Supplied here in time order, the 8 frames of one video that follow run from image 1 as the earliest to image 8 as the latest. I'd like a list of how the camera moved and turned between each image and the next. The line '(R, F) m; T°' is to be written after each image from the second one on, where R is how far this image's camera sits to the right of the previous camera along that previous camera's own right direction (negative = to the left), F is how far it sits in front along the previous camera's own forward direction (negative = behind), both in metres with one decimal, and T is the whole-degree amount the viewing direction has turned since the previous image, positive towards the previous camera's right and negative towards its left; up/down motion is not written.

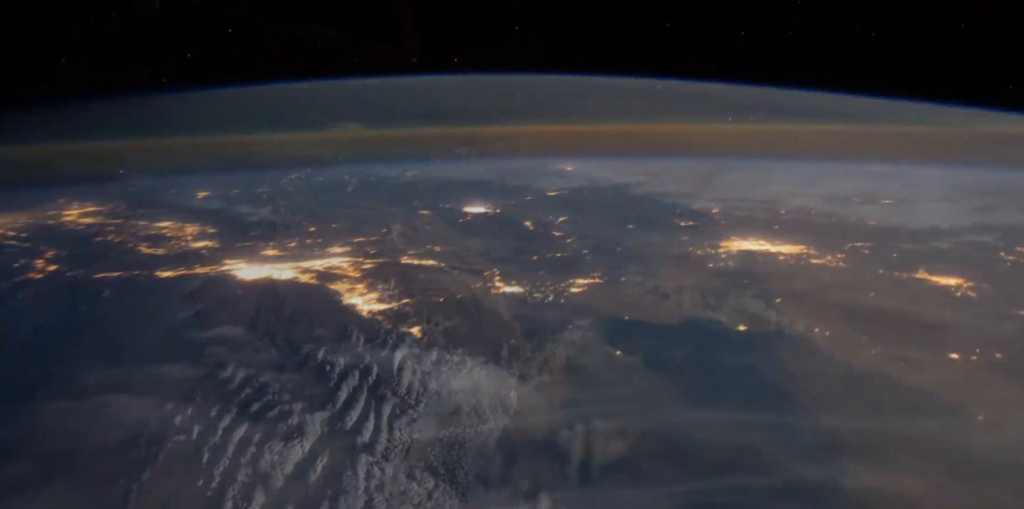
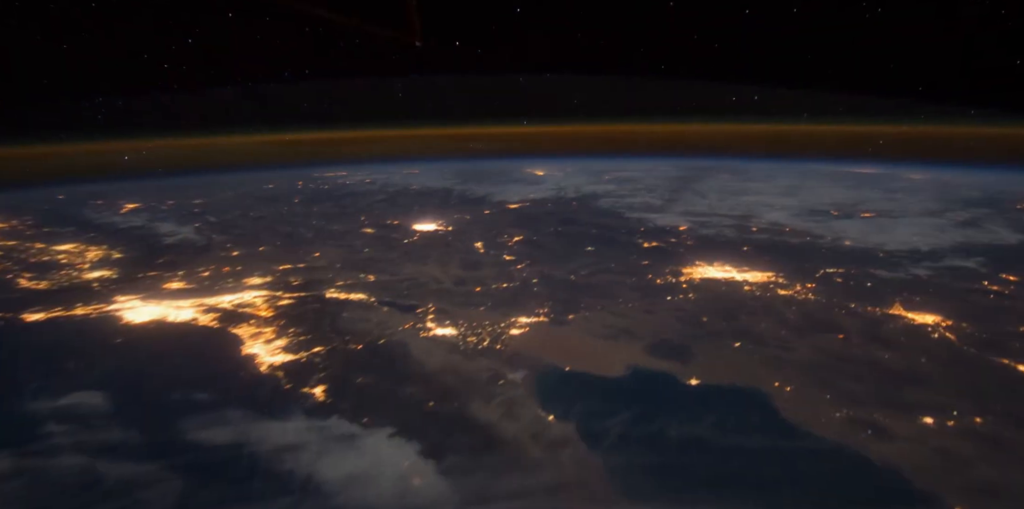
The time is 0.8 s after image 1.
(+0.2, +0.3) m; +1°
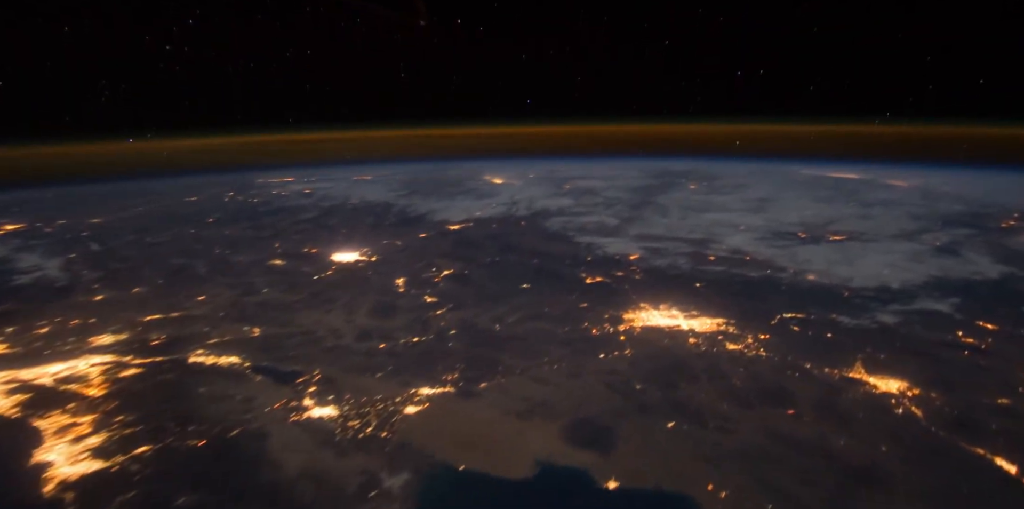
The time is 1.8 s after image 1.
(+0.3, +0.4) m; +2°
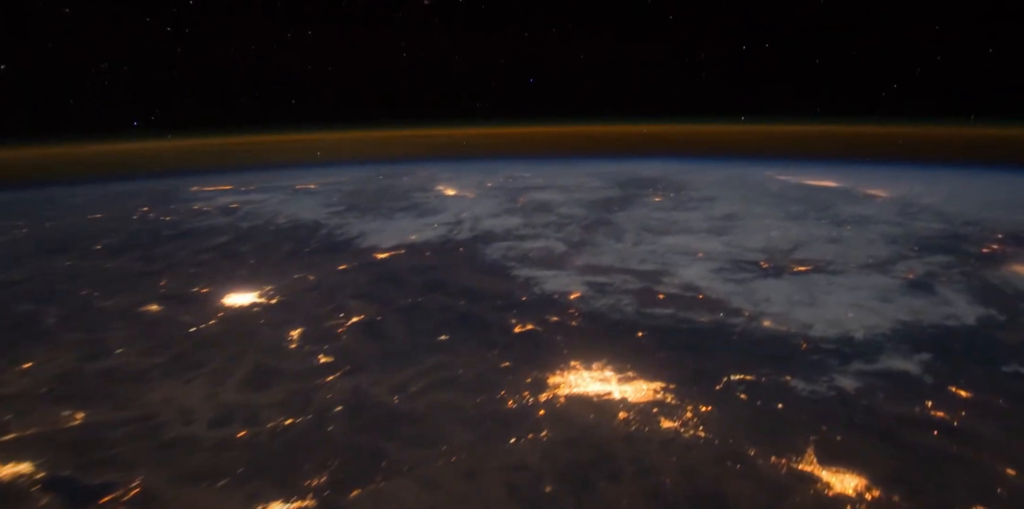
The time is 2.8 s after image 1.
(+0.3, +0.4) m; +2°
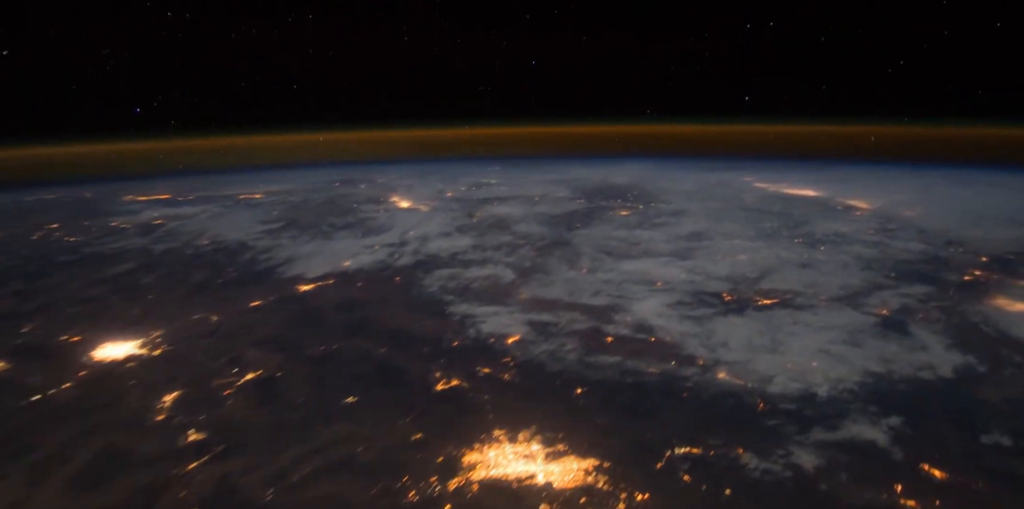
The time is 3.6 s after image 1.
(+0.2, +0.3) m; +2°
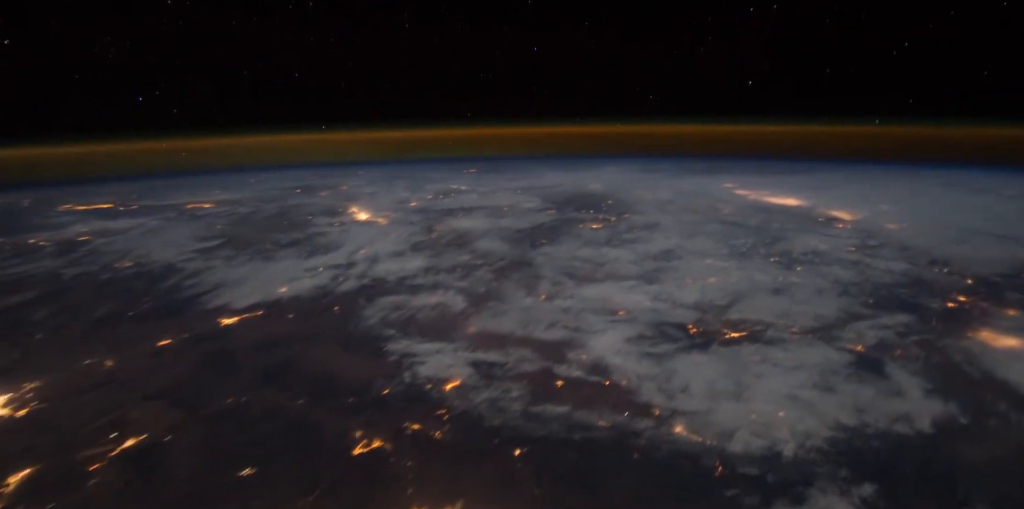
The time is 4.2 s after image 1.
(+0.2, +0.3) m; +1°
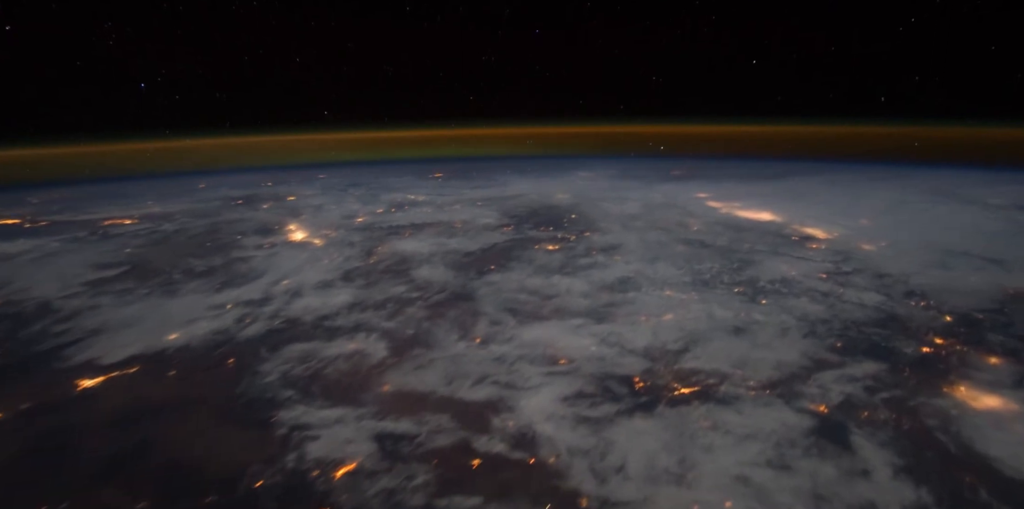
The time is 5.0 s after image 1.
(+0.3, +0.4) m; +2°
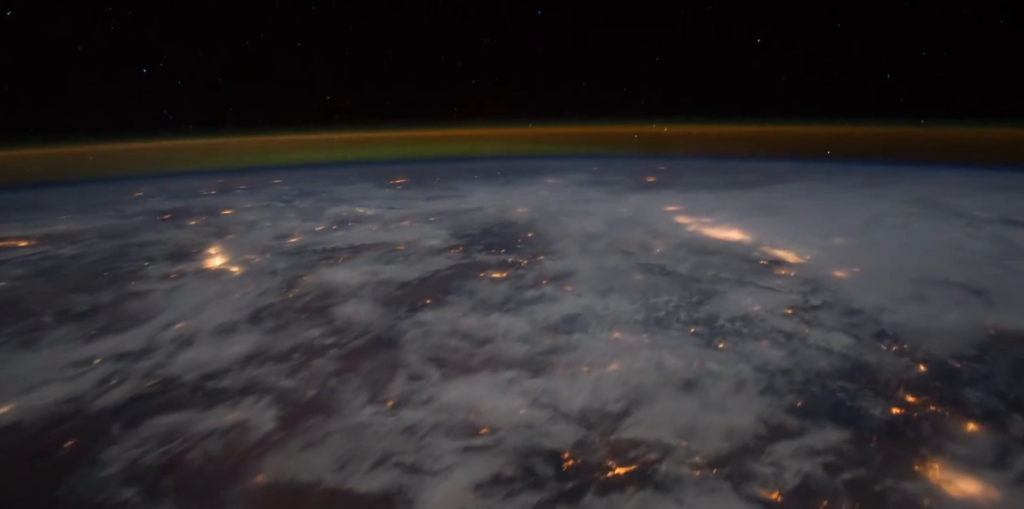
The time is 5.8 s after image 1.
(+0.3, +0.5) m; +2°
